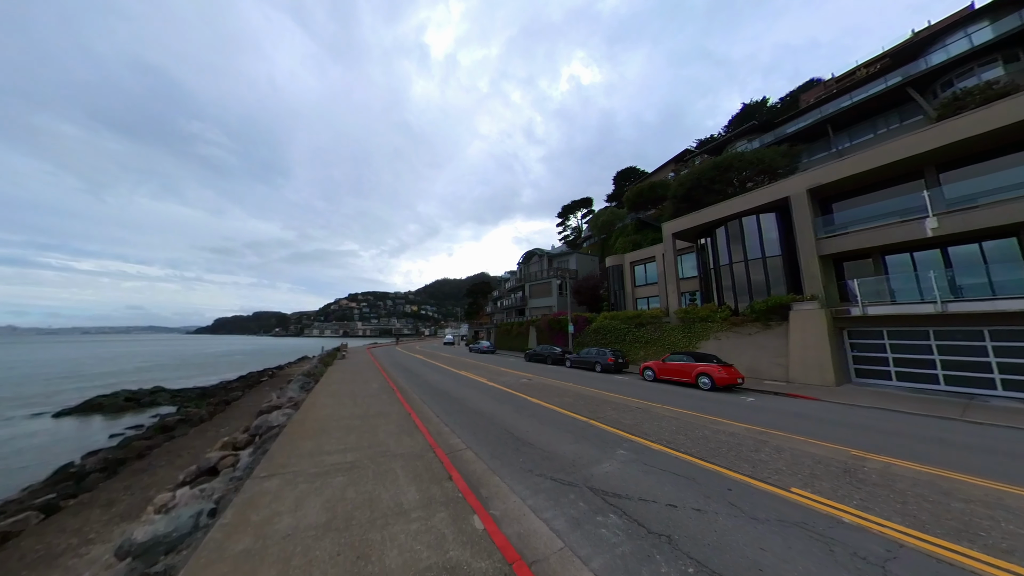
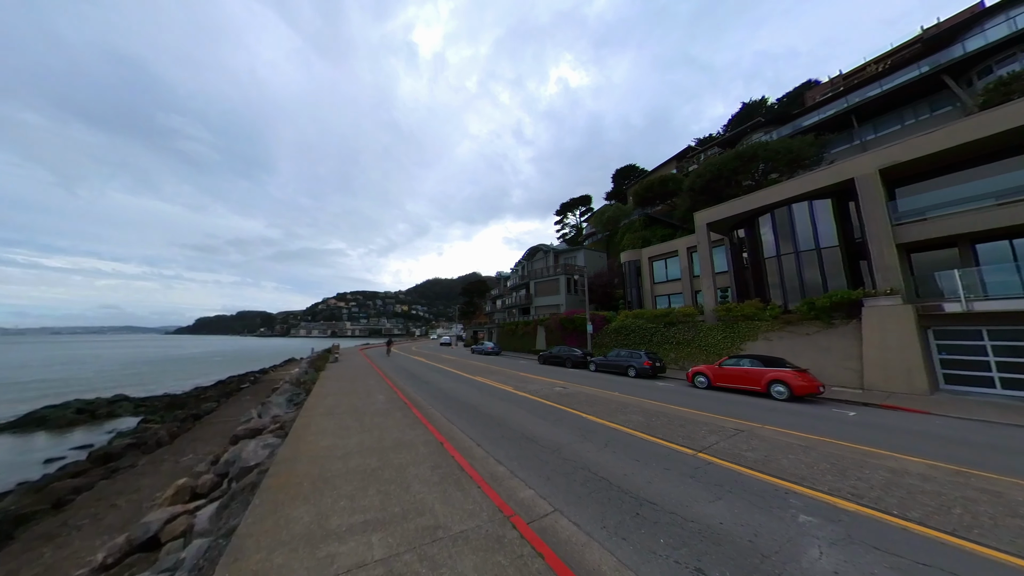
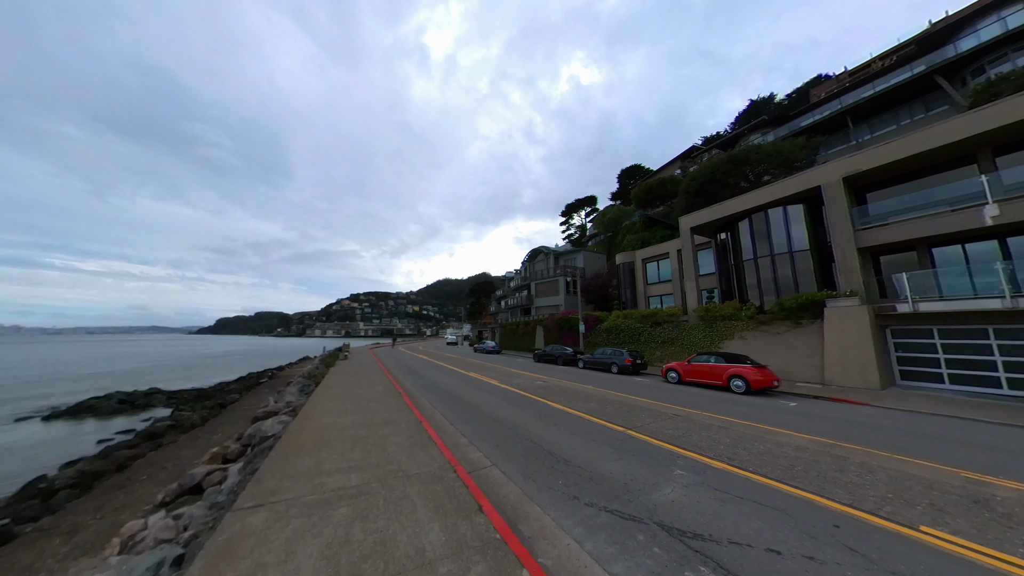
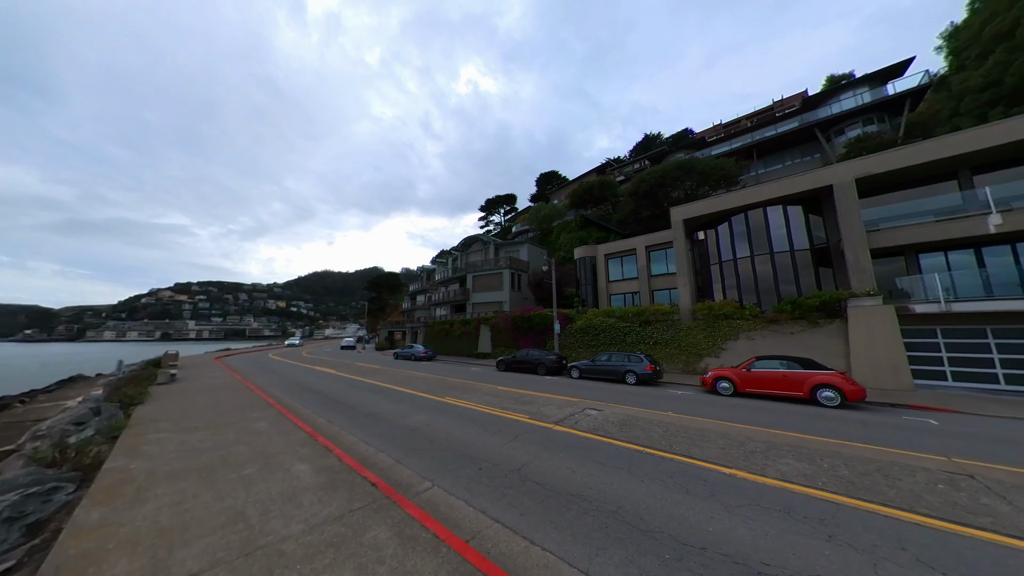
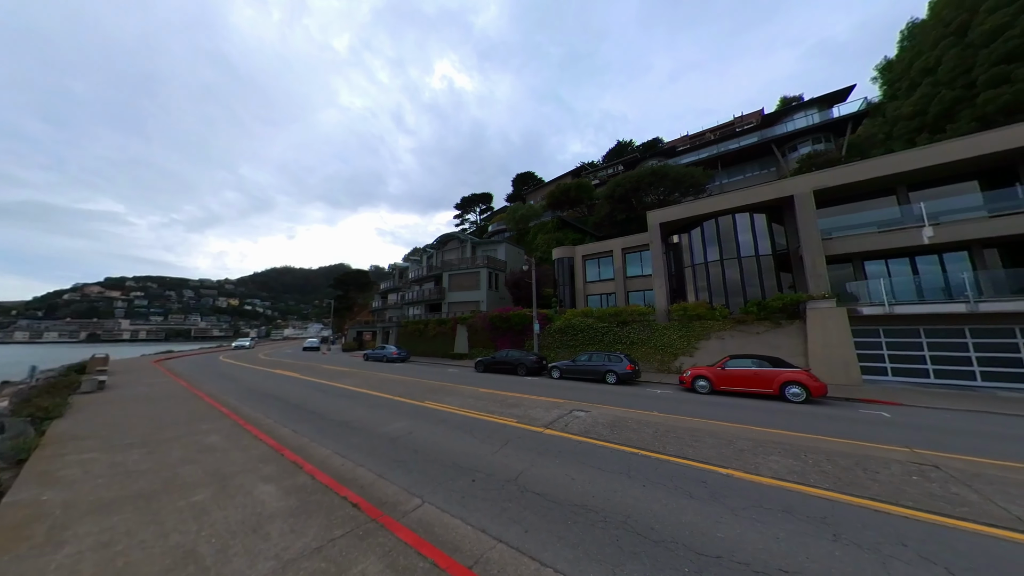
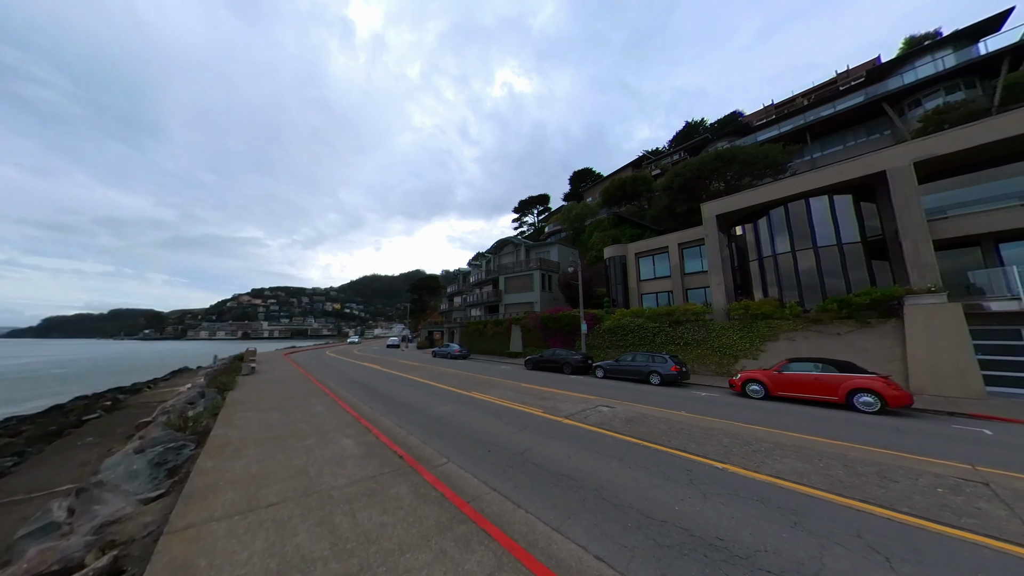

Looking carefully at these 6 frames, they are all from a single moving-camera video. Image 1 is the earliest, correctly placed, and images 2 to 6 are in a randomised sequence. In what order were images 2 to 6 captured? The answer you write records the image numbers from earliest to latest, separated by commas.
3, 2, 6, 4, 5
